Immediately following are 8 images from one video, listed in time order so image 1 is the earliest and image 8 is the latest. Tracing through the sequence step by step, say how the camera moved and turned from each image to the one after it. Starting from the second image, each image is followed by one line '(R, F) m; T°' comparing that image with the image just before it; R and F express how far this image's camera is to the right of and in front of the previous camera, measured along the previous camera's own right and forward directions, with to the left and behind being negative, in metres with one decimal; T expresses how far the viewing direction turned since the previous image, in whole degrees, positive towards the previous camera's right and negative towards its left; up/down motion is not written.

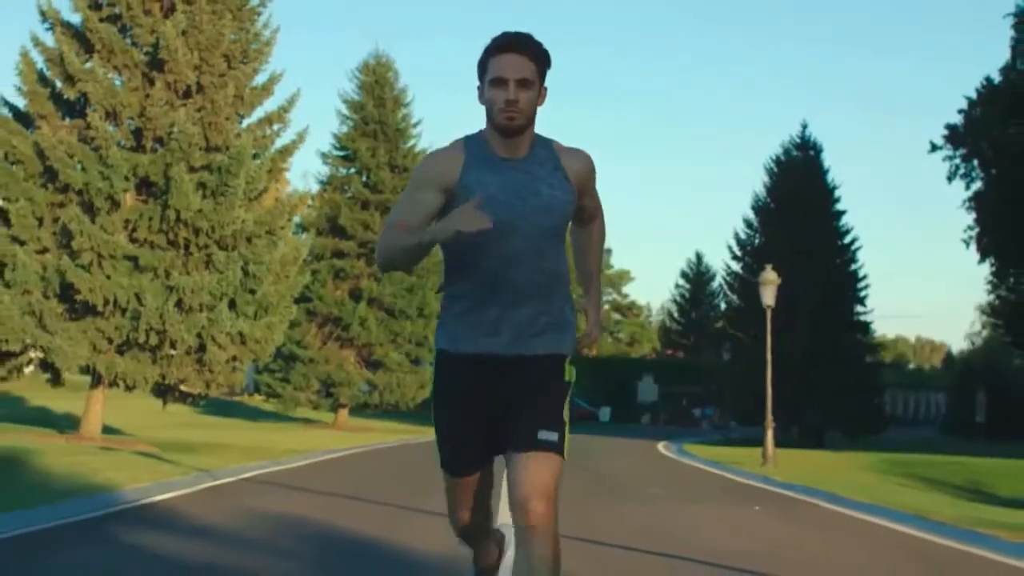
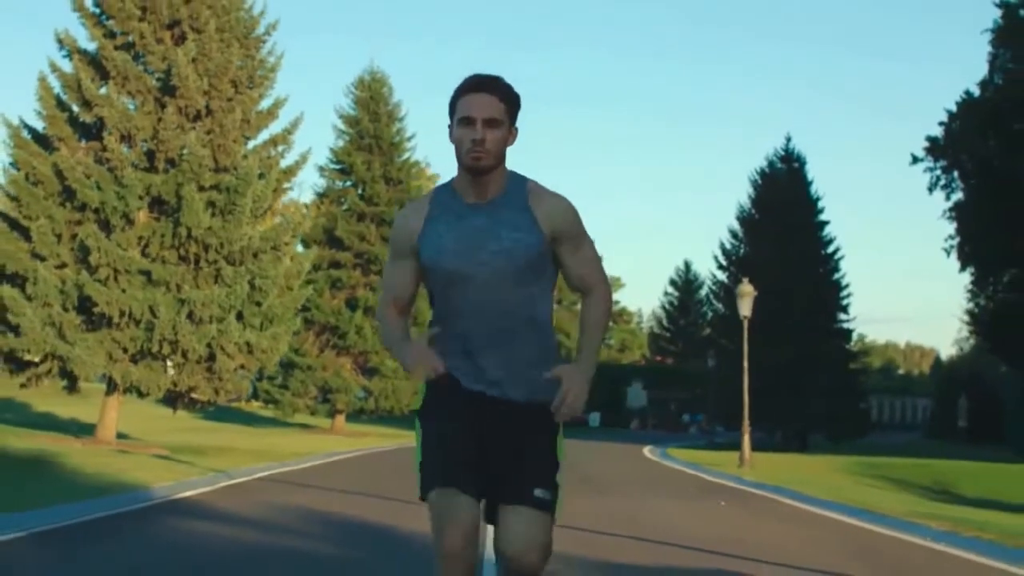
(0.0, -1.7) m; 0°
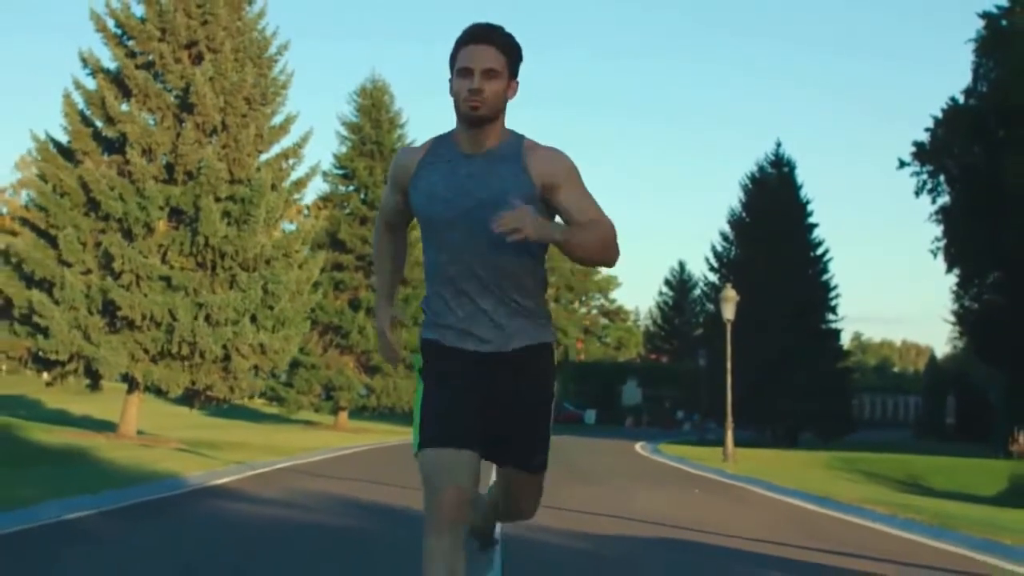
(0.0, -1.9) m; 0°
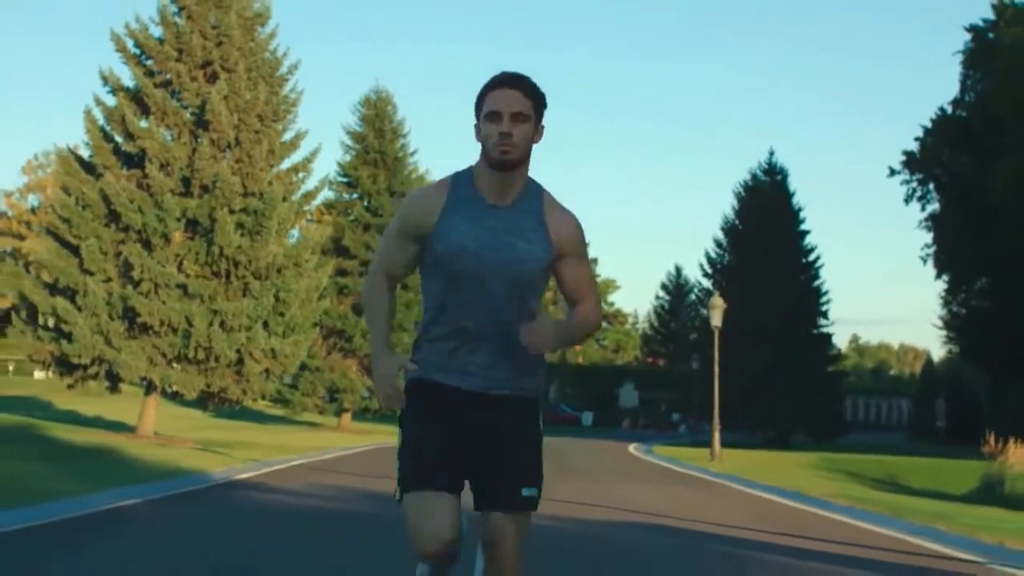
(0.0, -1.7) m; 0°
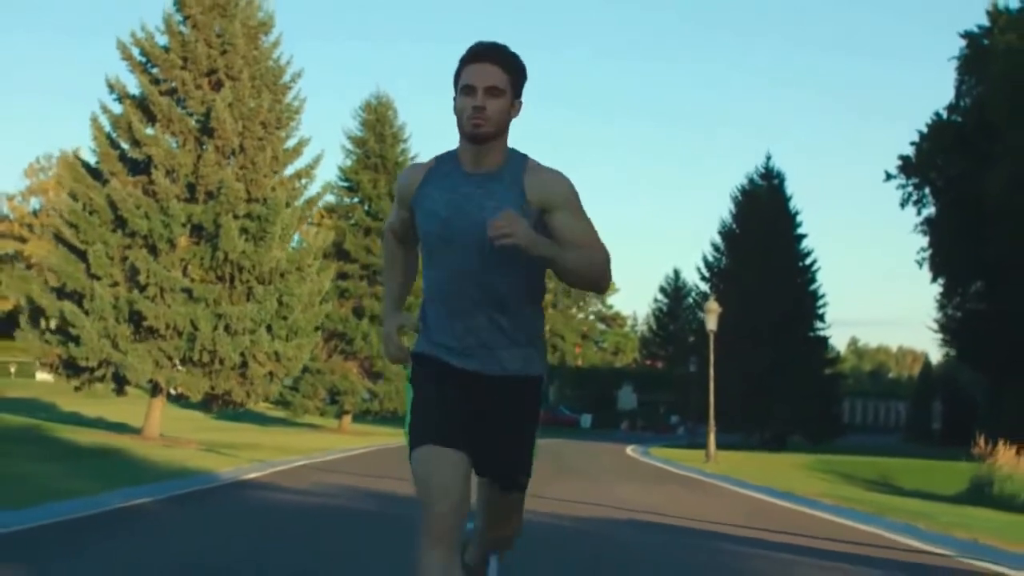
(0.0, -0.6) m; 0°
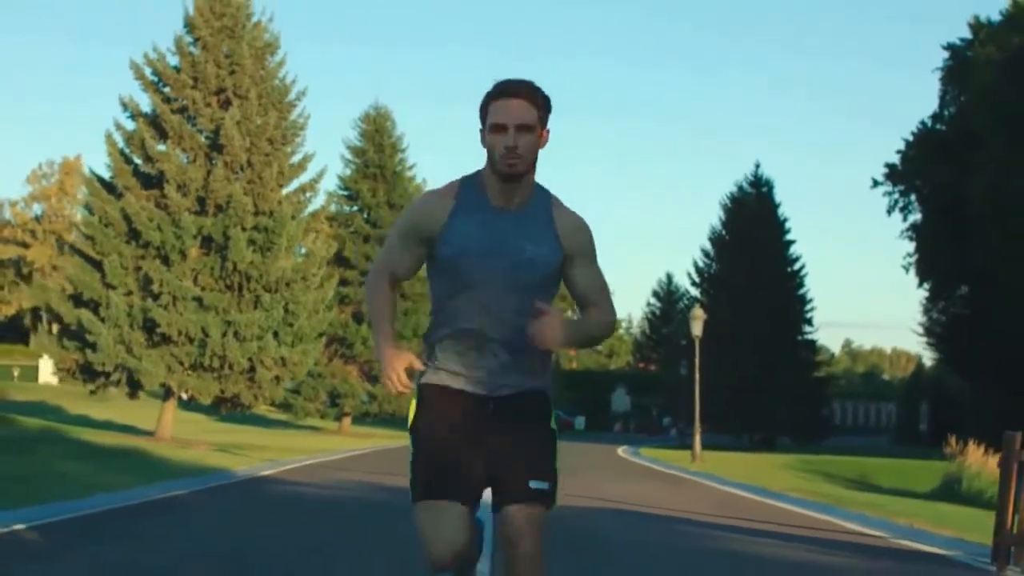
(0.0, -1.7) m; 0°
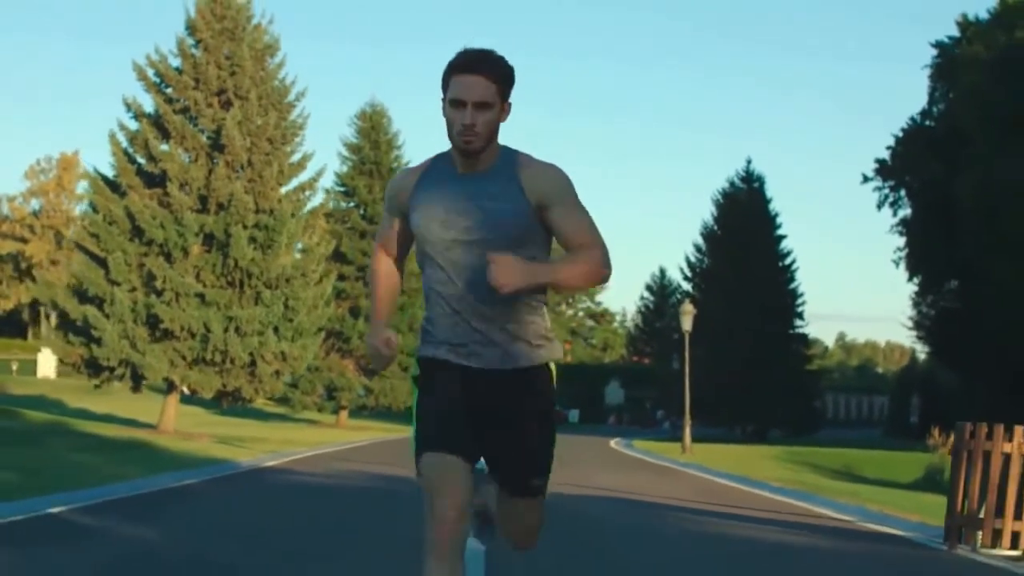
(0.0, -0.9) m; 0°
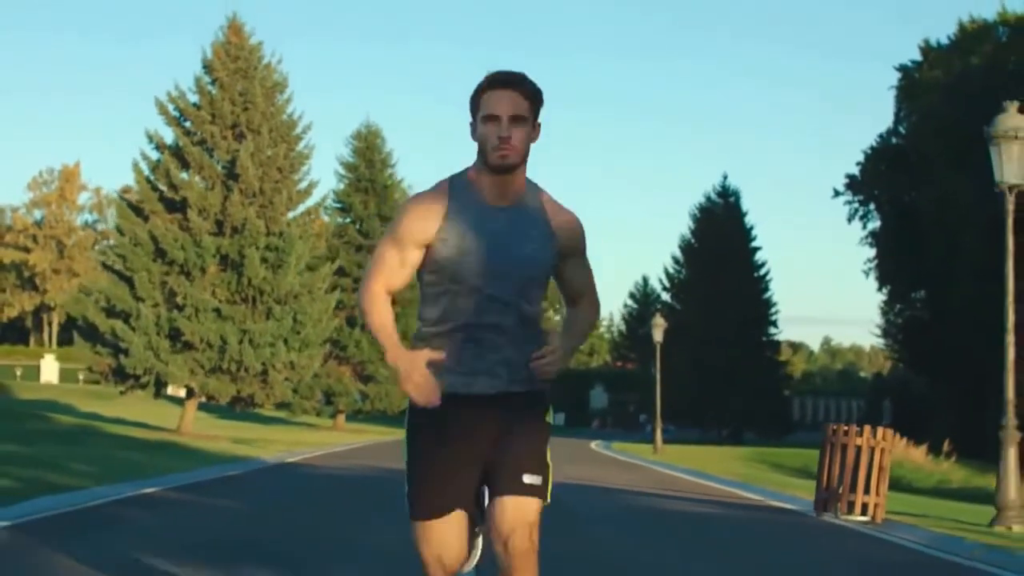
(0.0, -3.8) m; 0°
